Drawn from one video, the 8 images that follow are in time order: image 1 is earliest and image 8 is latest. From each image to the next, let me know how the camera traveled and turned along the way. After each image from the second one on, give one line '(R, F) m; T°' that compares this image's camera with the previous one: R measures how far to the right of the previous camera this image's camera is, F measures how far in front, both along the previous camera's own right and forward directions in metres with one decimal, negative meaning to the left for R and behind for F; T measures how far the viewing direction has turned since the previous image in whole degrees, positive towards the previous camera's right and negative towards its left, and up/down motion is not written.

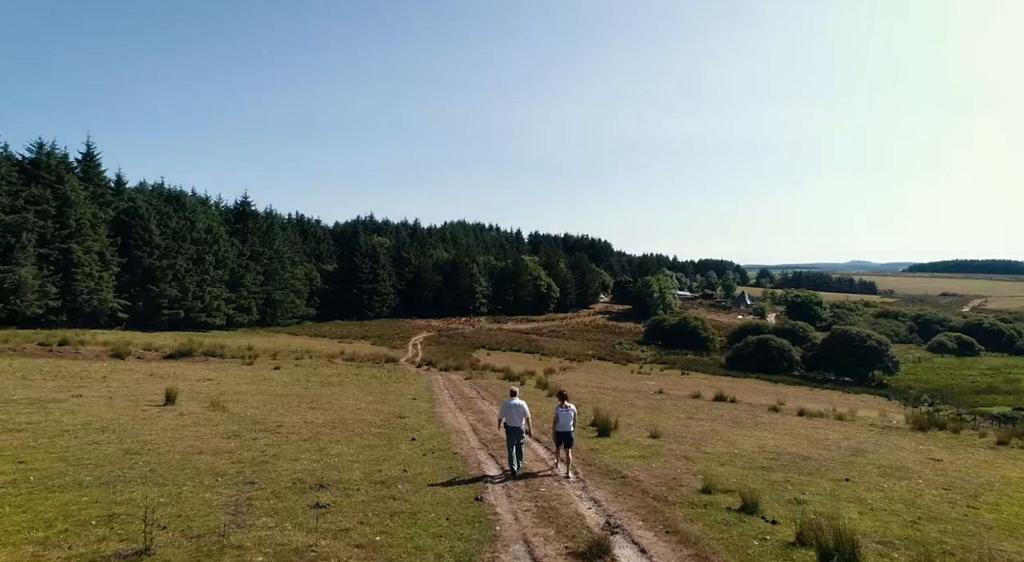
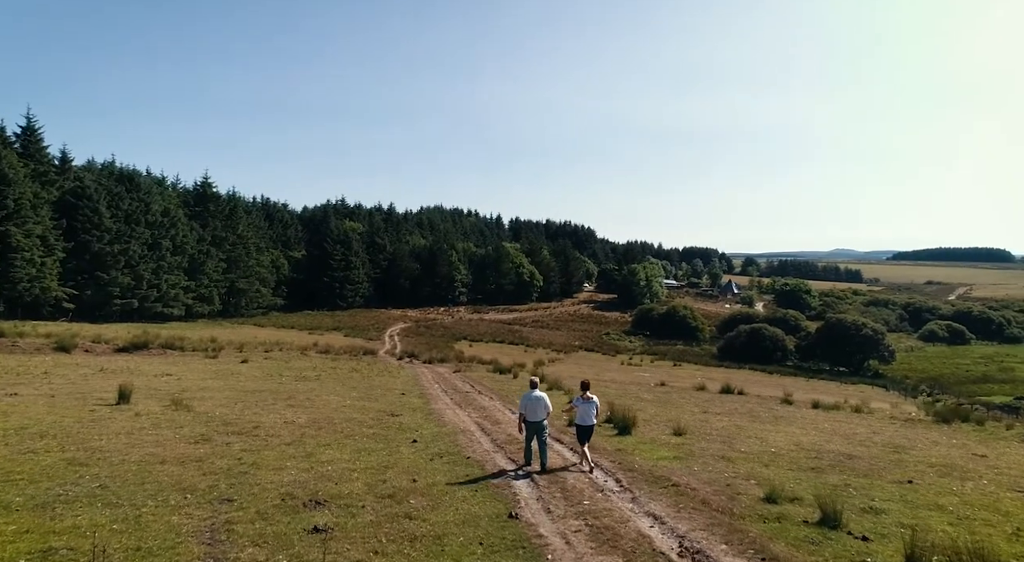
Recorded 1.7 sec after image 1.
(-1.6, +2.9) m; +3°
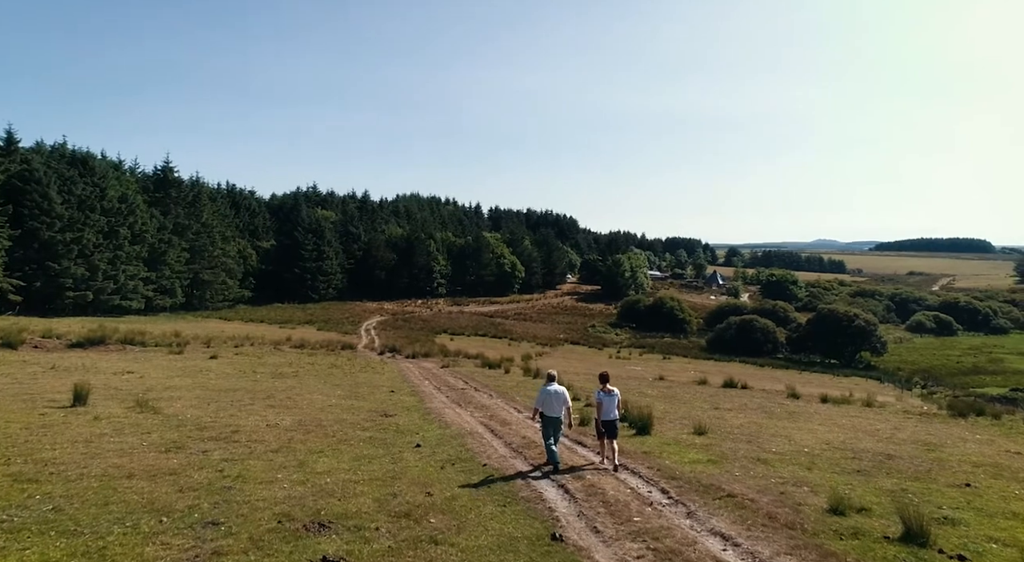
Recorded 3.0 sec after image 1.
(-1.4, +2.2) m; +3°
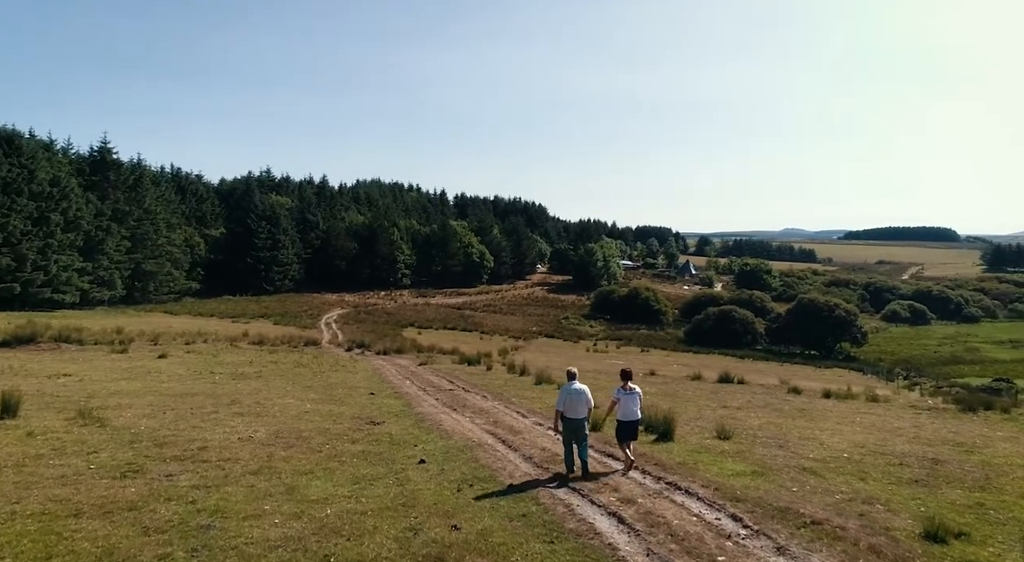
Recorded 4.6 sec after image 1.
(-1.6, +2.5) m; +4°
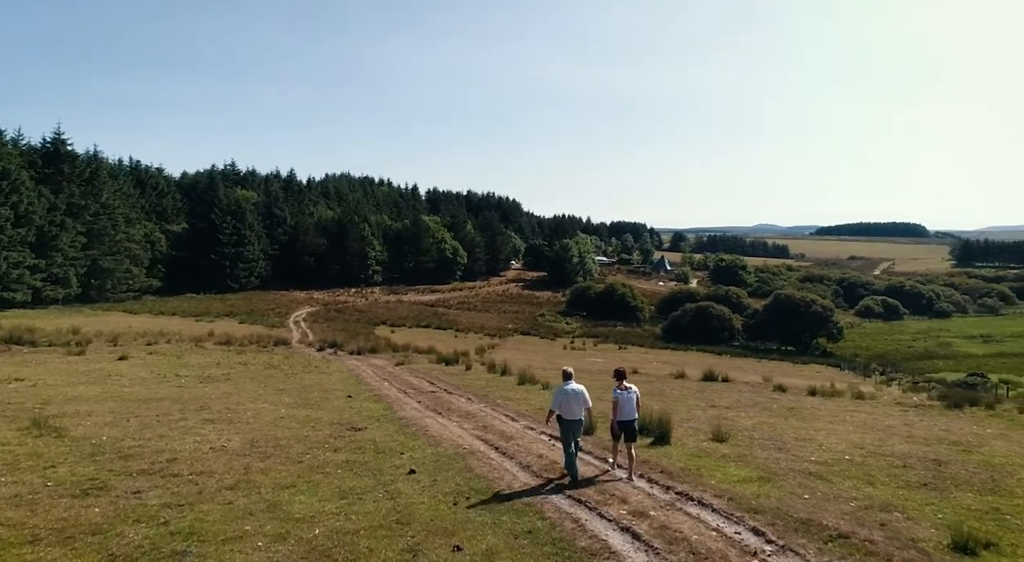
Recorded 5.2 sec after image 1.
(-0.6, +1.0) m; +3°
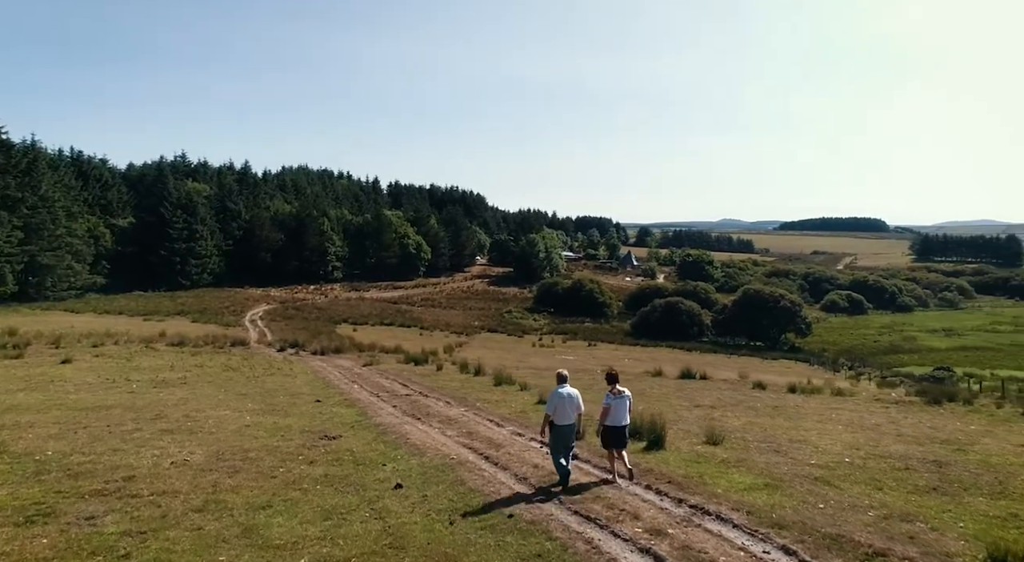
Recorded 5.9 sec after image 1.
(-0.8, +1.2) m; +4°
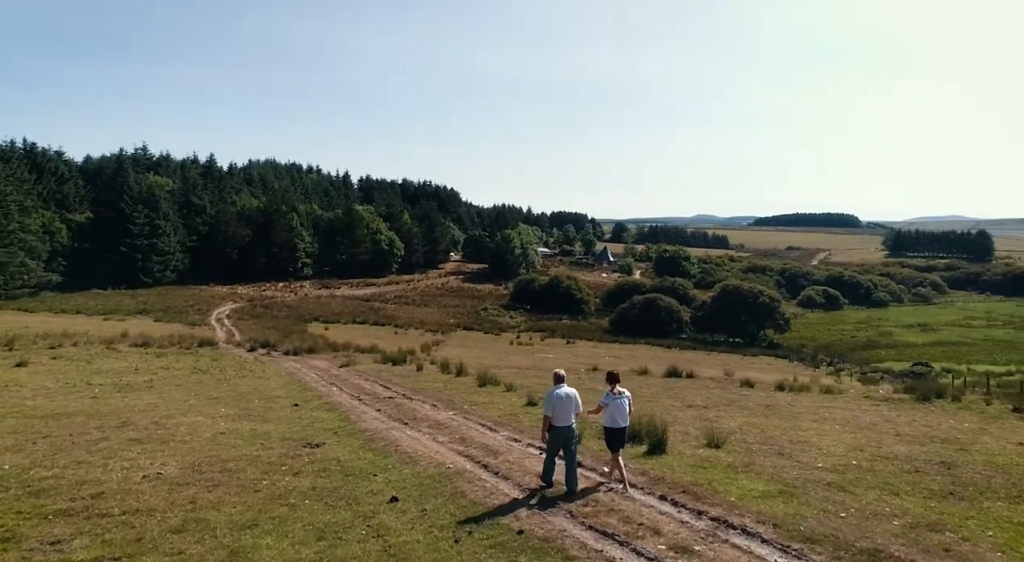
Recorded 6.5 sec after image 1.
(-0.7, +1.0) m; +3°
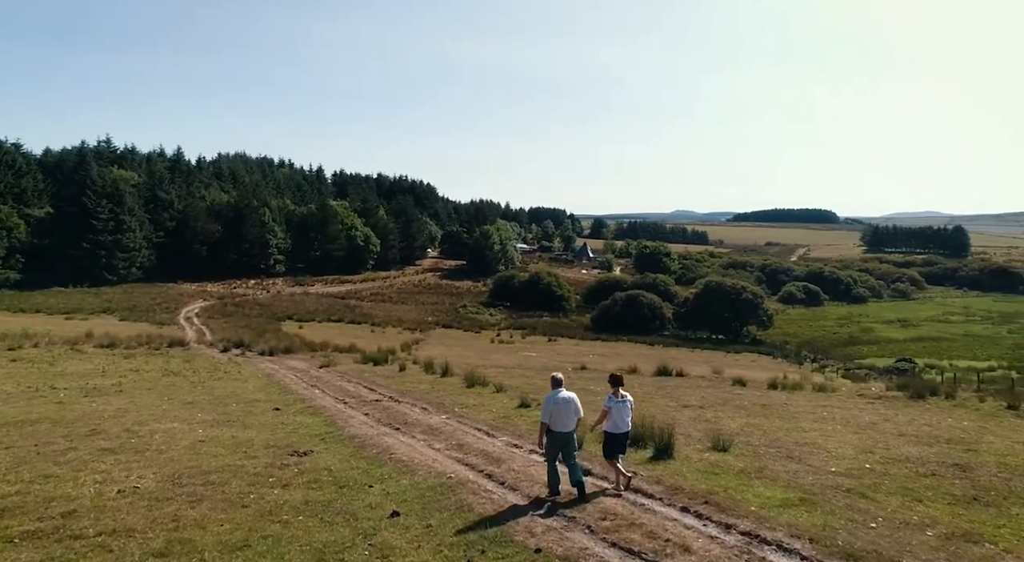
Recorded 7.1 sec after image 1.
(-0.7, +0.9) m; +2°
